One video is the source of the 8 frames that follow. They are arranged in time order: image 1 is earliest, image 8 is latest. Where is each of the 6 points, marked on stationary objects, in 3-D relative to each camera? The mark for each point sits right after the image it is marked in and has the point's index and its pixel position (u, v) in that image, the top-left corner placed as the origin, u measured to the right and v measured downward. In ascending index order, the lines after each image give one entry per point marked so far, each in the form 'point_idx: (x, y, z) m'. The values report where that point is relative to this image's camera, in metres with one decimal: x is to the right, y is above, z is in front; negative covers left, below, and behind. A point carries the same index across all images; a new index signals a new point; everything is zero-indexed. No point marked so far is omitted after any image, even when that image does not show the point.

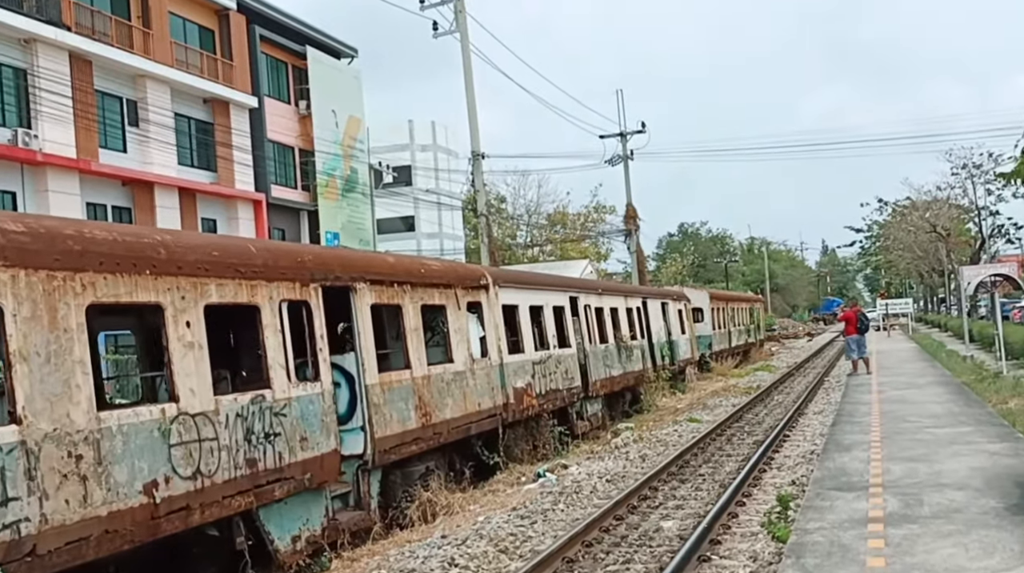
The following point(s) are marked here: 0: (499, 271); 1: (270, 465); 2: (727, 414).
0: (-0.2, +0.2, +14.1) m
1: (-1.8, -1.3, +8.2) m
2: (+3.4, -2.1, +17.4) m
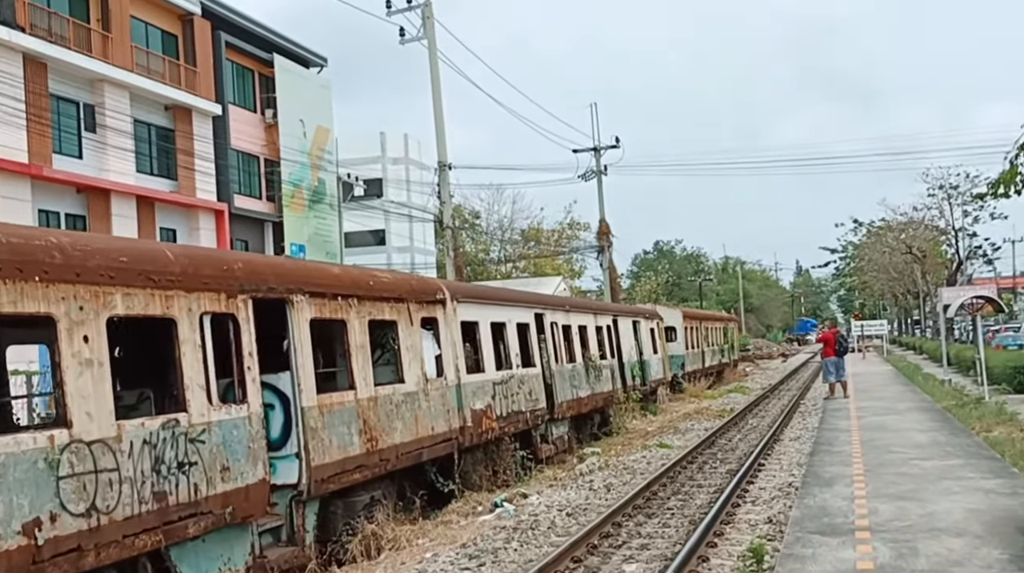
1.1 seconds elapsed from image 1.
0: (-0.7, 0.0, +13.3) m
1: (-2.2, -1.4, +7.3) m
2: (+2.9, -2.3, +16.6) m
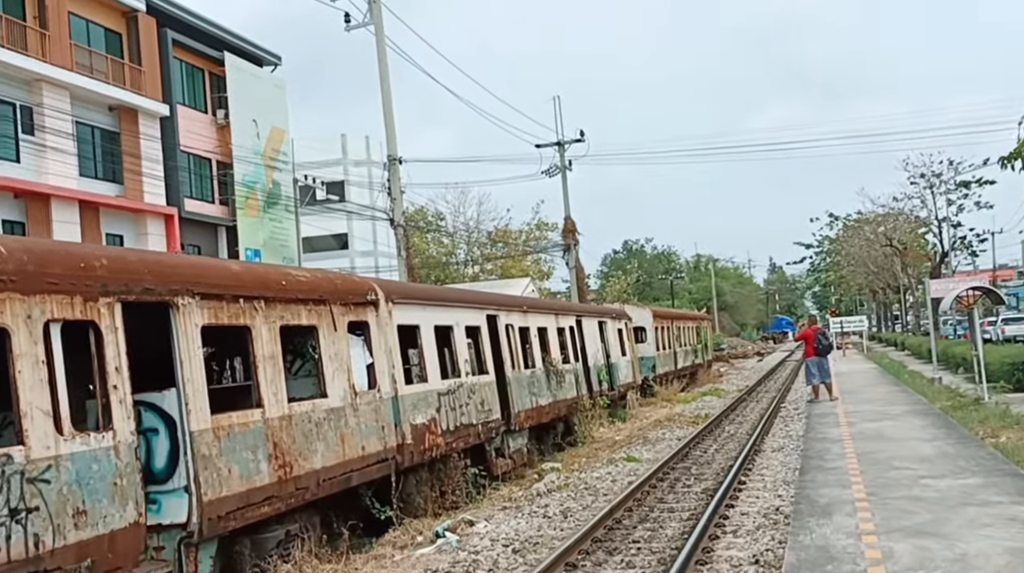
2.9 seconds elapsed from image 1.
0: (-1.3, 0.0, +11.8) m
1: (-2.6, -1.4, +5.8) m
2: (+2.2, -2.3, +15.3) m
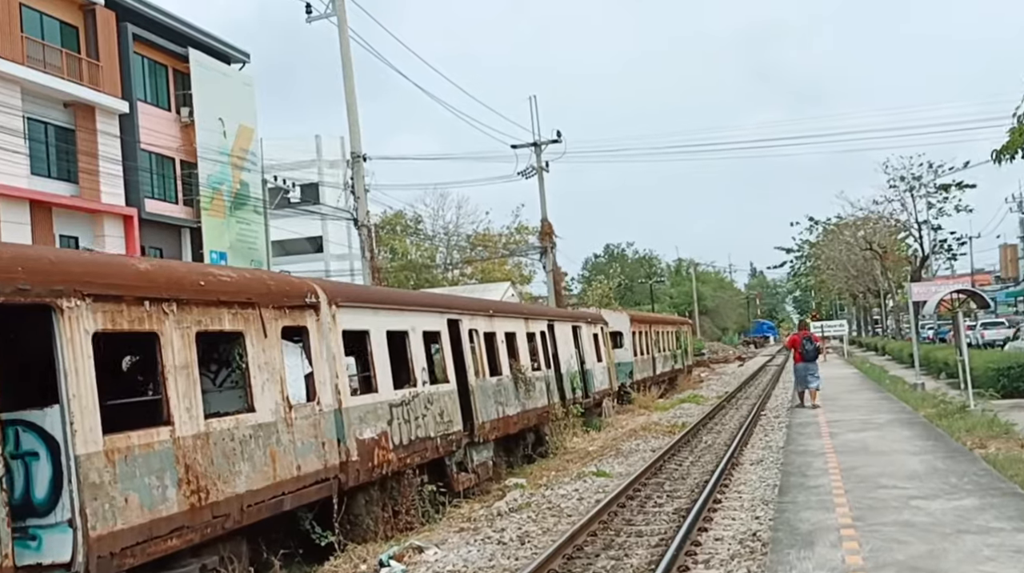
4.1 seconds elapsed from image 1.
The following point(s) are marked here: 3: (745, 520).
0: (-1.7, 0.0, +10.8) m
1: (-3.0, -1.4, +4.7) m
2: (+1.7, -2.3, +14.3) m
3: (+2.1, -2.1, +9.7) m
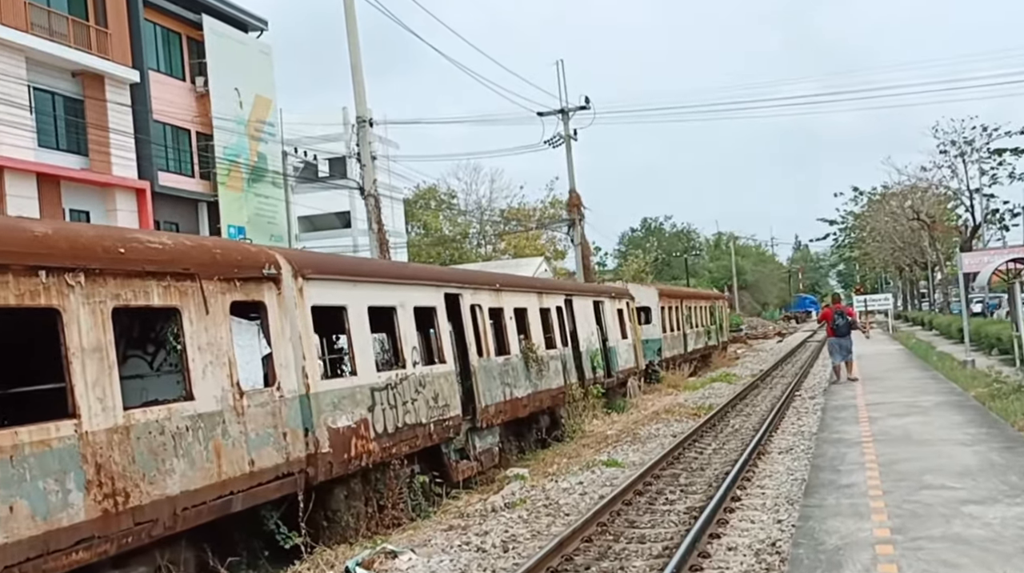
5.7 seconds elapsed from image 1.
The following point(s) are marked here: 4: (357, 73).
0: (-1.8, +0.2, +9.6) m
1: (-3.2, -1.3, +3.6) m
2: (+1.8, -2.0, +13.0) m
3: (+1.9, -1.8, +8.4) m
4: (-2.8, +3.9, +19.8) m
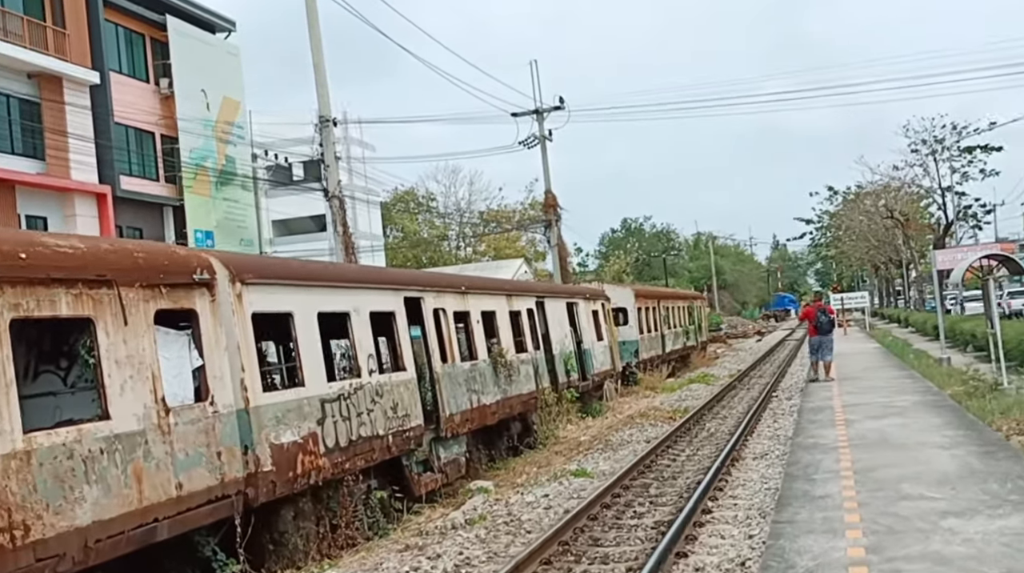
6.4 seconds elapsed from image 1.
0: (-2.1, +0.2, +8.9) m
1: (-3.5, -1.3, +2.9) m
2: (+1.4, -2.0, +12.4) m
3: (+1.6, -1.8, +7.8) m
4: (-3.4, +3.8, +19.1) m
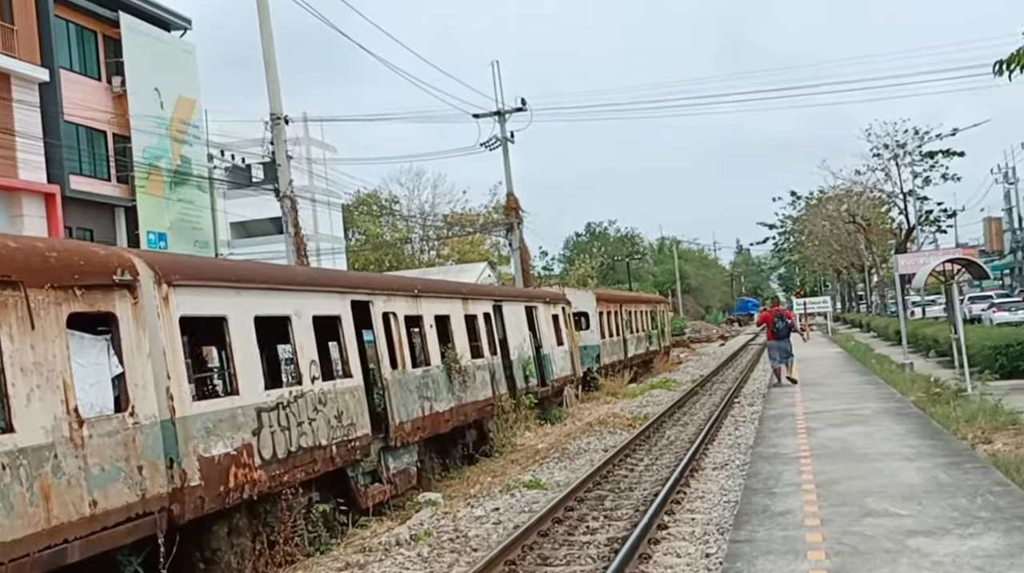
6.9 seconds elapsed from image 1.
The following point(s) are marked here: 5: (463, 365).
0: (-2.5, +0.2, +8.4) m
1: (-3.7, -1.3, +2.3) m
2: (+0.9, -2.0, +11.9) m
3: (+1.2, -1.8, +7.4) m
4: (-4.1, +3.8, +18.5) m
5: (-0.7, -1.1, +15.1) m
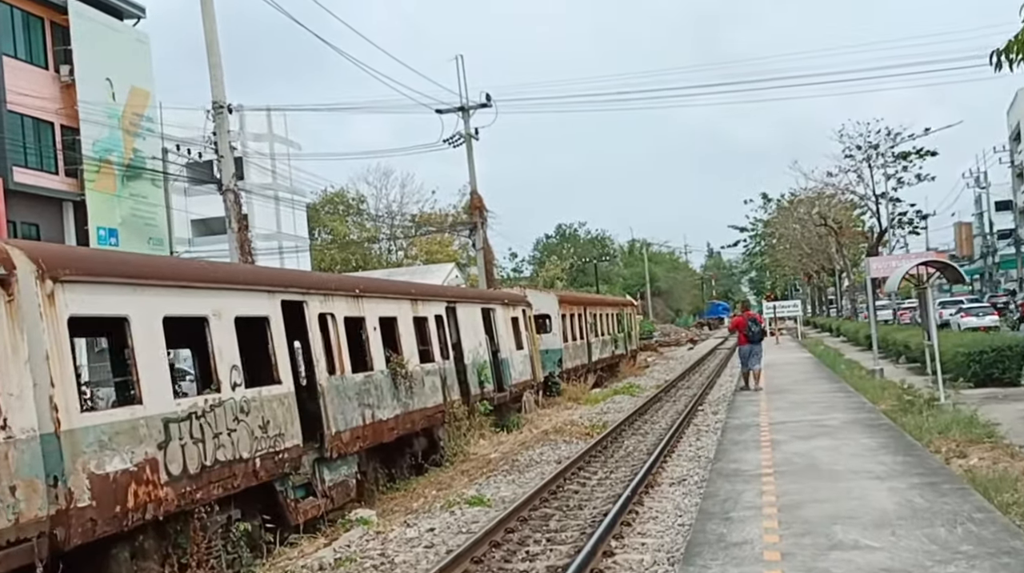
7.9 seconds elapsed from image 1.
0: (-3.0, +0.2, +7.5) m
1: (-4.0, -1.3, +1.4) m
2: (+0.3, -2.0, +11.1) m
3: (+0.8, -1.8, +6.6) m
4: (-4.8, +3.8, +17.6) m
5: (-1.3, -1.1, +14.2) m
